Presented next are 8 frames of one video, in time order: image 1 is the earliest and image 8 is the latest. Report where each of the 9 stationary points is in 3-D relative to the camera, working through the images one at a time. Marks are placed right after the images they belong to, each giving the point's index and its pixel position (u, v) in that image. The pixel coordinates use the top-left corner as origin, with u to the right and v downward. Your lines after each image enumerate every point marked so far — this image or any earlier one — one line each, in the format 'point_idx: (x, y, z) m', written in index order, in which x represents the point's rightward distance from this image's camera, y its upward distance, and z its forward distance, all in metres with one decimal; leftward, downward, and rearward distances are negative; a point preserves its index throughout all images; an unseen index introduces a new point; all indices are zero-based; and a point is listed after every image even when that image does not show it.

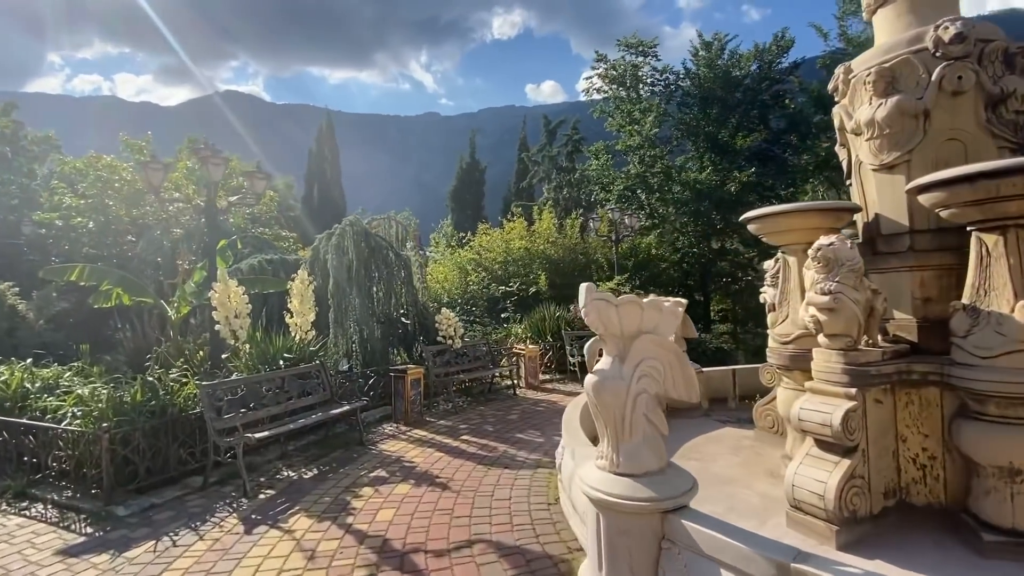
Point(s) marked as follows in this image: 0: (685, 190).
0: (+6.3, +3.5, +17.4) m
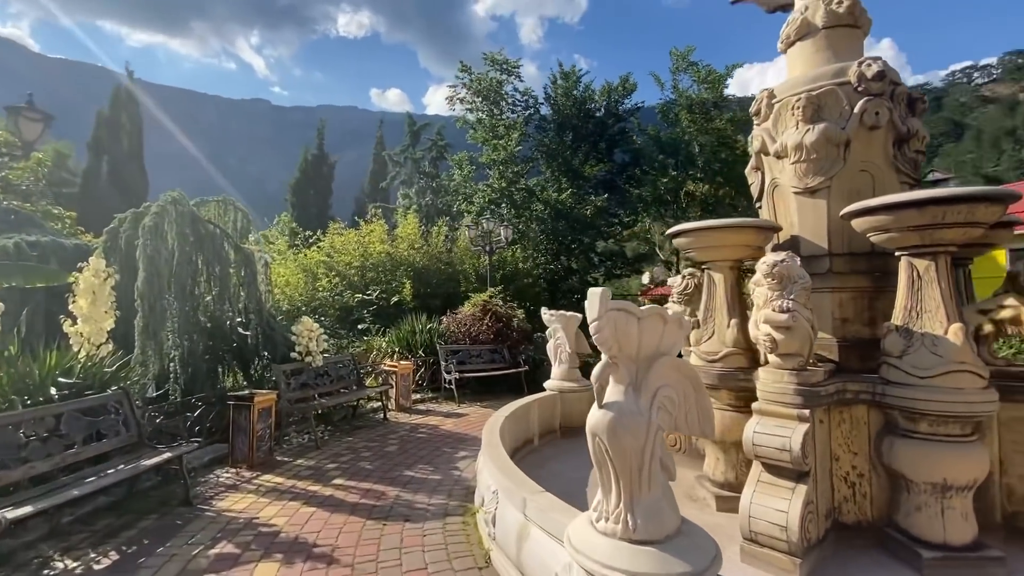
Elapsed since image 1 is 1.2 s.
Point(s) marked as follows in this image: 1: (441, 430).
0: (+1.3, +3.0, +17.9) m
1: (-1.1, -2.2, +7.3) m
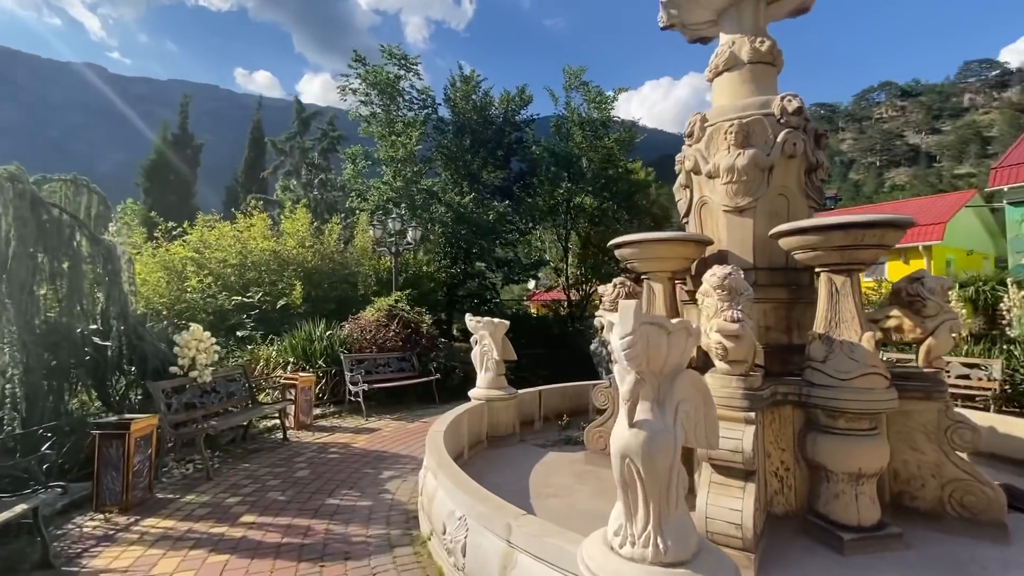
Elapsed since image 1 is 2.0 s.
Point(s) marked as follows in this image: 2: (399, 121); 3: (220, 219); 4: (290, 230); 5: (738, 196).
0: (-2.3, +2.8, +17.5) m
1: (-2.2, -2.2, +6.7) m
2: (-4.5, +6.7, +19.4) m
3: (-8.5, +2.0, +14.1) m
4: (-6.3, +1.7, +13.6) m
5: (+2.2, +0.9, +4.7) m
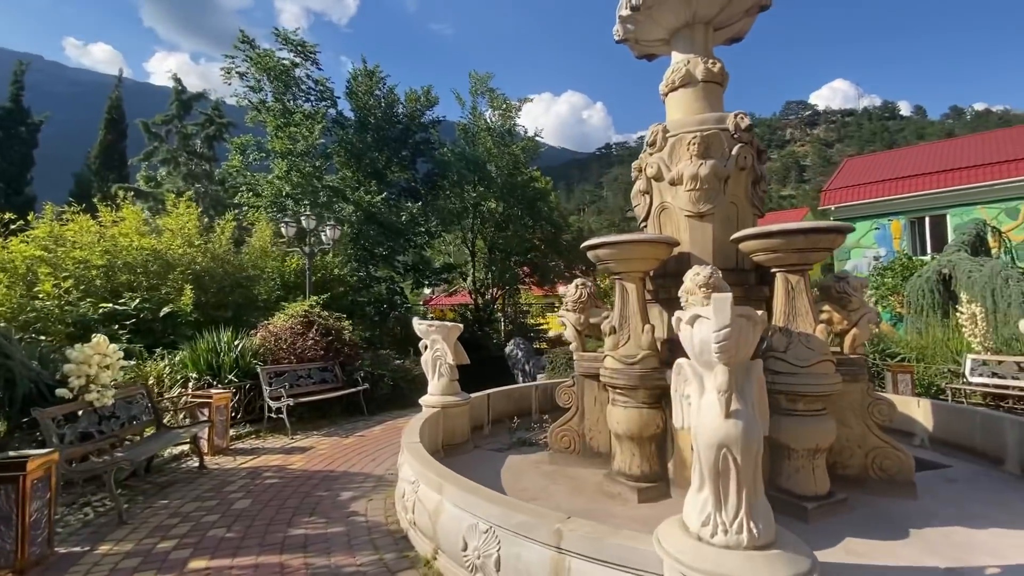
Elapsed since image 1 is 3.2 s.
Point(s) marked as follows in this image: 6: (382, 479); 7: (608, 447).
0: (-5.4, +2.7, +16.6) m
1: (-2.7, -2.2, +6.0) m
2: (-8.0, +6.5, +17.9) m
3: (-10.6, +1.8, +11.8) m
4: (-8.3, +1.5, +11.8) m
5: (+2.0, +0.9, +5.1) m
6: (-1.5, -2.2, +5.5) m
7: (+1.1, -1.9, +5.6) m
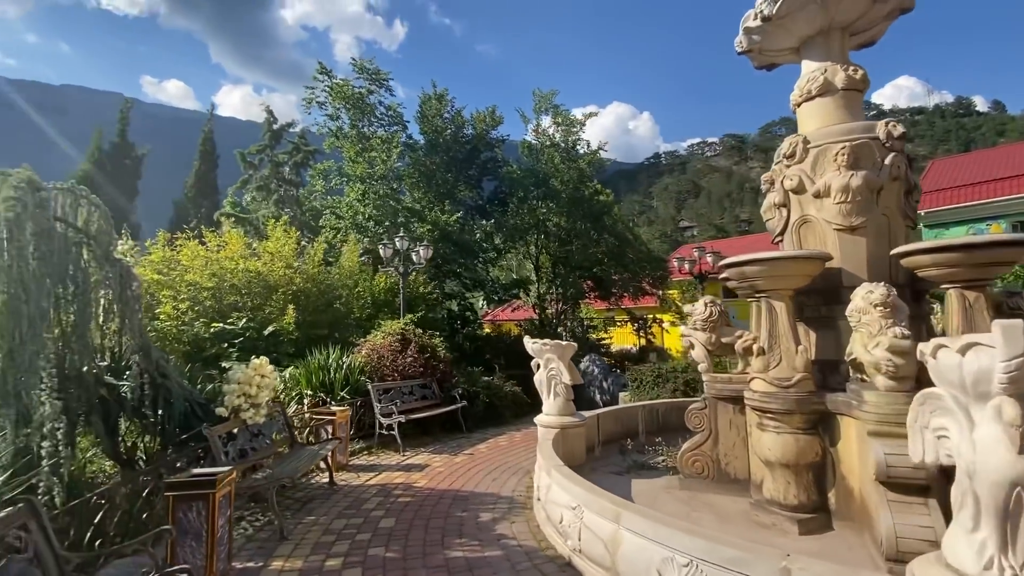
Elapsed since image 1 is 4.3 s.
0: (-2.9, +2.1, +17.0) m
1: (-1.2, -2.5, +6.1) m
2: (-5.4, +5.9, +18.7) m
3: (-8.5, +1.3, +12.7) m
4: (-6.3, +1.0, +12.5) m
5: (+3.4, +0.7, +4.8) m
6: (0.0, -2.4, +5.5) m
7: (+2.6, -2.1, +5.4) m
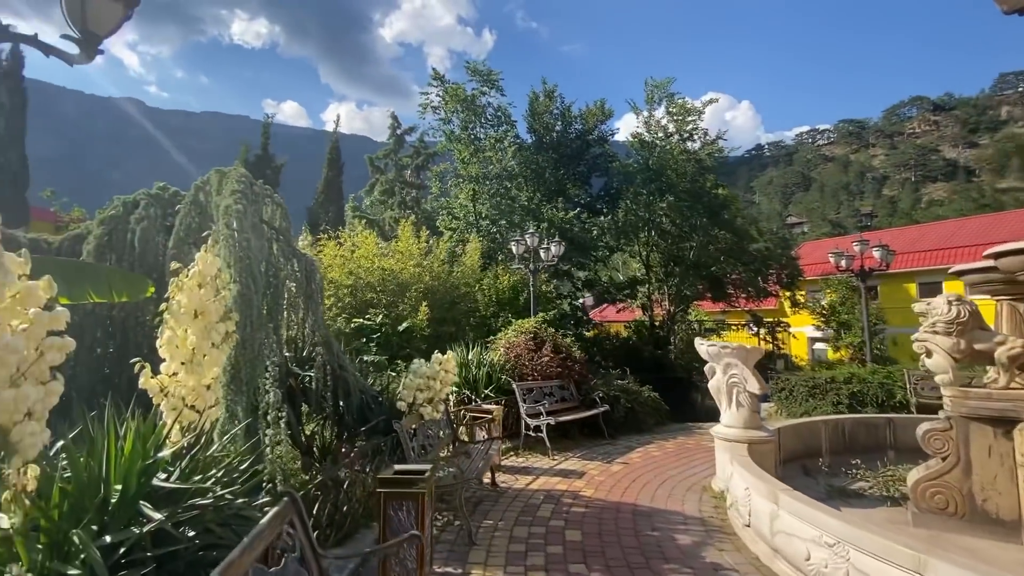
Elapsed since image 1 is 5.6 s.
0: (+1.1, +2.1, +16.7) m
1: (+0.9, -2.4, +5.6) m
2: (-1.1, +5.9, +18.9) m
3: (-5.2, +1.4, +13.5) m
4: (-3.0, +1.1, +12.9) m
5: (+5.2, +0.8, +3.6) m
6: (+1.9, -2.4, +4.9) m
7: (+4.5, -2.0, +4.3) m
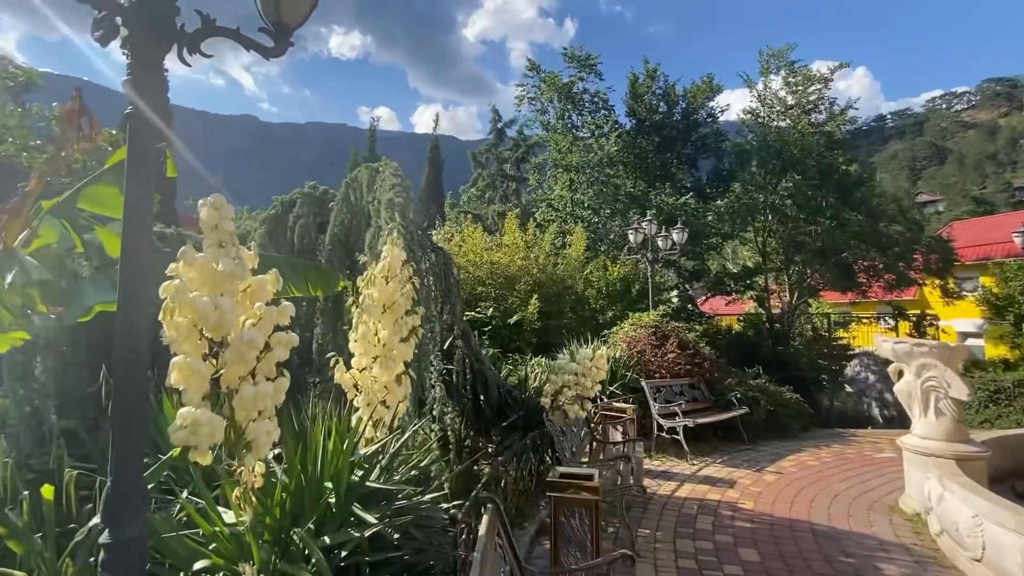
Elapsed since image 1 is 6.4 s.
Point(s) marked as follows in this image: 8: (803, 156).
0: (+4.6, +2.4, +15.9) m
1: (+2.5, -2.3, +5.1) m
2: (+2.7, +6.2, +18.3) m
3: (-2.2, +1.5, +13.8) m
4: (-0.1, +1.3, +12.8) m
5: (+6.3, +0.9, +2.3) m
6: (+3.4, -2.2, +4.1) m
7: (+5.8, -1.9, +3.1) m
8: (+10.2, +4.5, +17.4) m
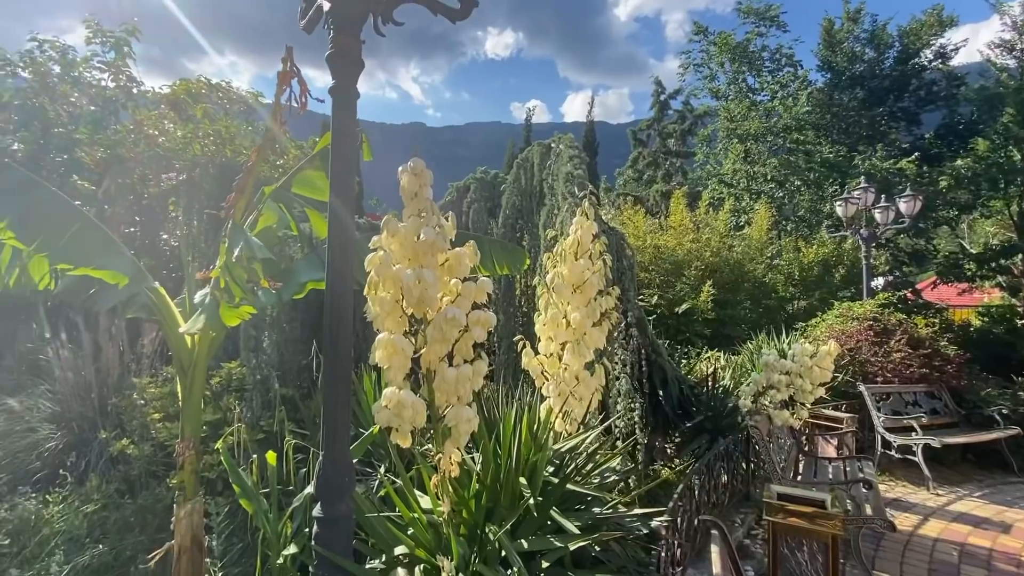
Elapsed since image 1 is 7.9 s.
0: (+9.4, +2.8, +13.3) m
1: (+4.1, -2.2, +3.7) m
2: (+8.4, +6.7, +16.1) m
3: (+2.3, +1.9, +13.4) m
4: (+4.0, +1.6, +11.8) m
5: (+6.9, +1.0, -0.2) m
6: (+4.7, -2.1, +2.5) m
7: (+6.6, -1.8, +0.8) m
8: (+15.2, +4.9, +12.9) m
